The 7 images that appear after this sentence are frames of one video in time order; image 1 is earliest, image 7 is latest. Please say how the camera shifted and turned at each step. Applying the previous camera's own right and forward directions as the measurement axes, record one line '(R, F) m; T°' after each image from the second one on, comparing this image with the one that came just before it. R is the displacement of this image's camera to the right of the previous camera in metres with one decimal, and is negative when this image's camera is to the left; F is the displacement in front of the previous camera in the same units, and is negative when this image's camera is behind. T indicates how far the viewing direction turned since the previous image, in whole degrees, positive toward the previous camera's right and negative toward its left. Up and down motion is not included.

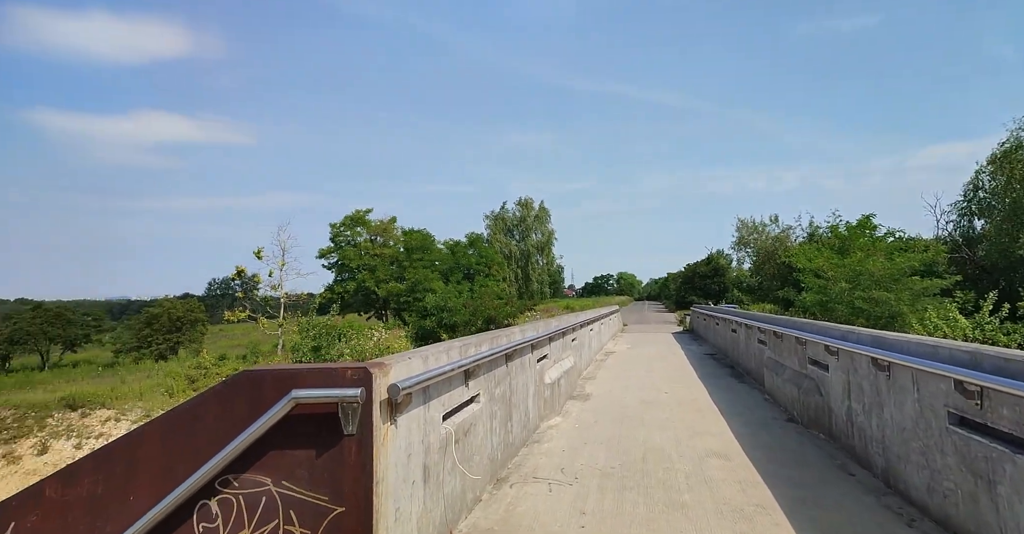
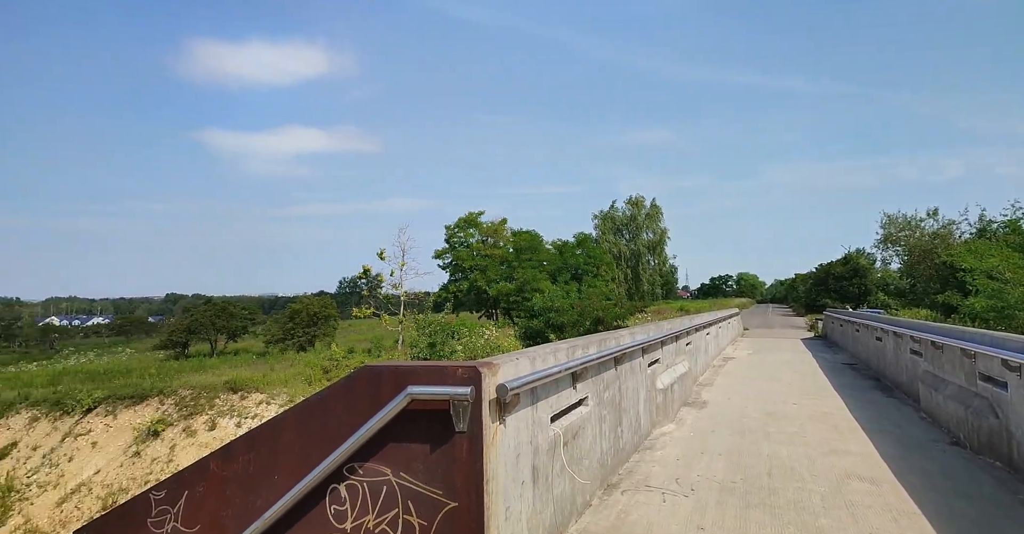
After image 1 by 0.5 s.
(0.0, +0.1) m; -9°
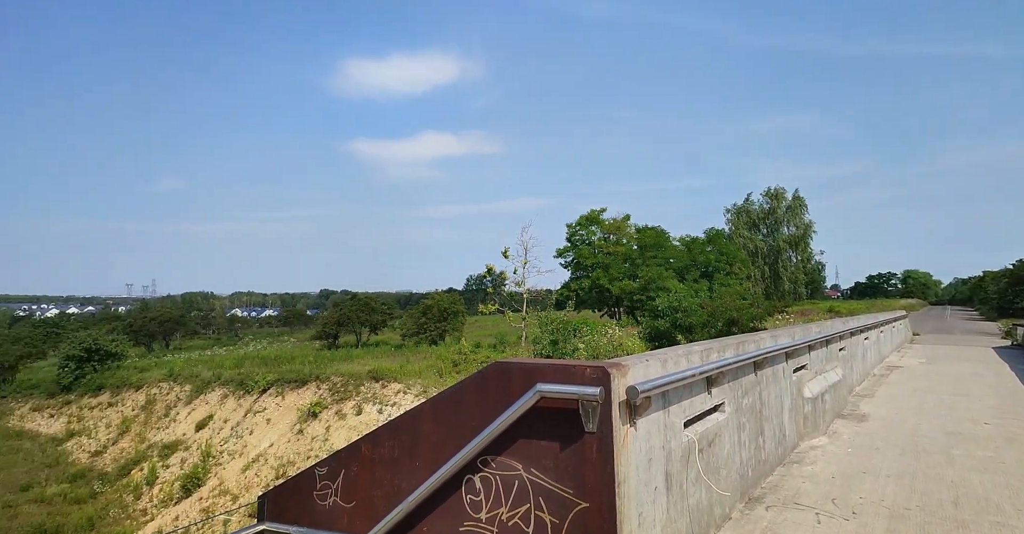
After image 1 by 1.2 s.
(-0.1, +0.2) m; -10°
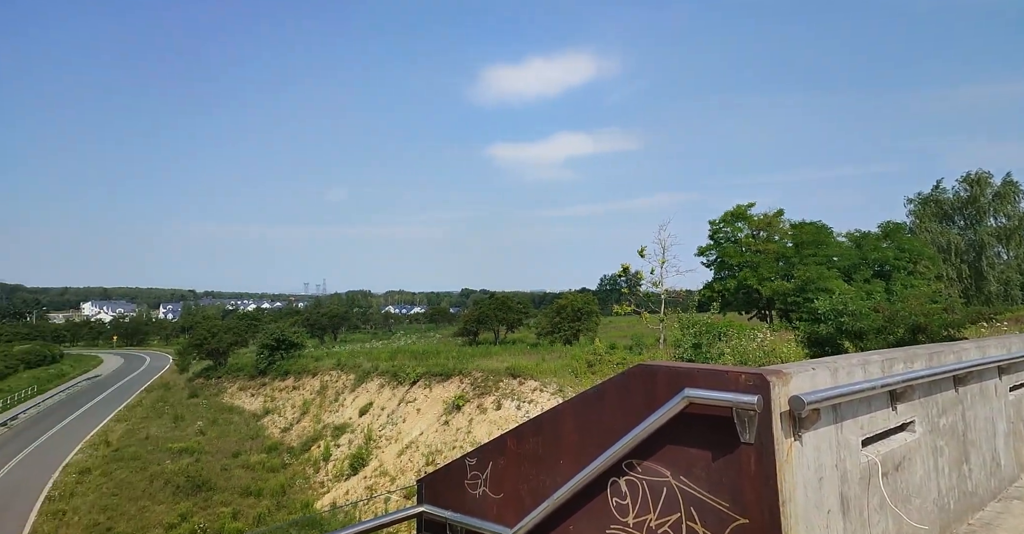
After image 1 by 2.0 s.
(-0.2, +0.3) m; -11°
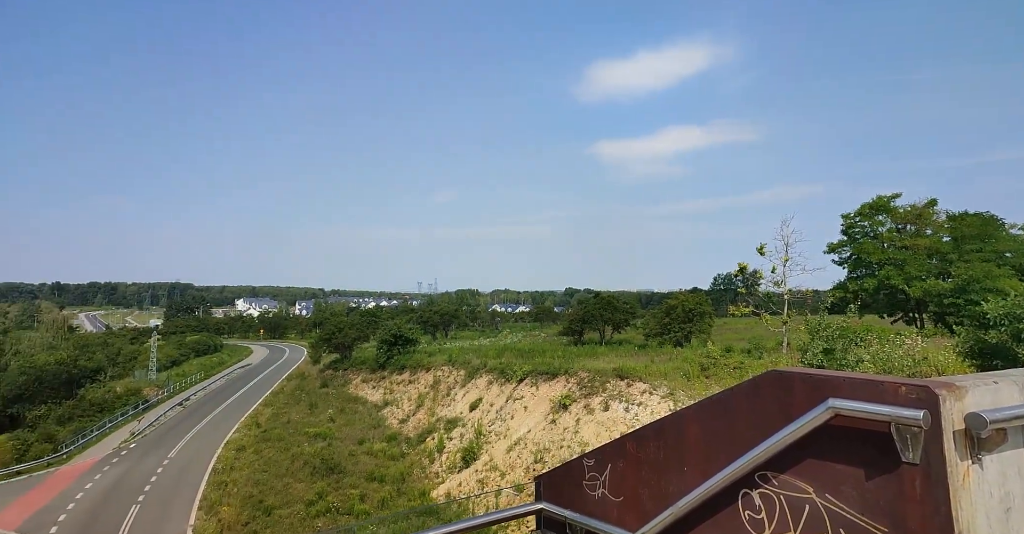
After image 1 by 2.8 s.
(-0.3, +0.2) m; -8°
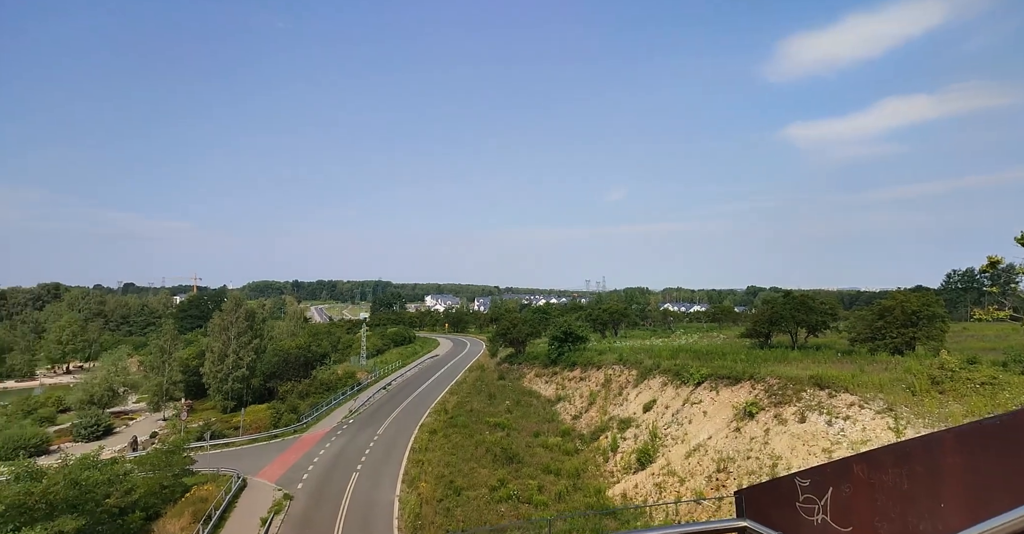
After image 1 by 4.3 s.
(-0.6, +1.2) m; -13°
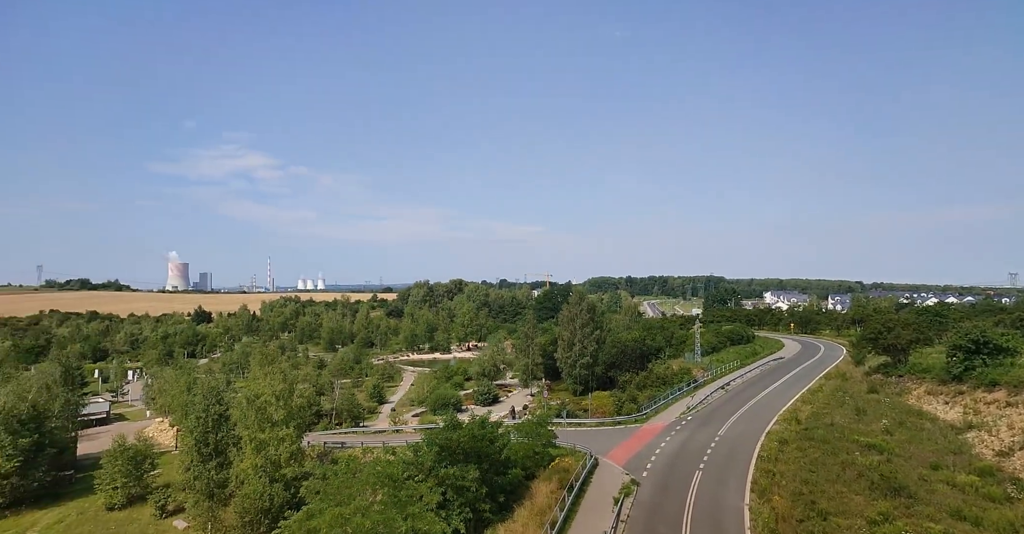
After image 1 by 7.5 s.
(-4.1, +6.4) m; -26°
